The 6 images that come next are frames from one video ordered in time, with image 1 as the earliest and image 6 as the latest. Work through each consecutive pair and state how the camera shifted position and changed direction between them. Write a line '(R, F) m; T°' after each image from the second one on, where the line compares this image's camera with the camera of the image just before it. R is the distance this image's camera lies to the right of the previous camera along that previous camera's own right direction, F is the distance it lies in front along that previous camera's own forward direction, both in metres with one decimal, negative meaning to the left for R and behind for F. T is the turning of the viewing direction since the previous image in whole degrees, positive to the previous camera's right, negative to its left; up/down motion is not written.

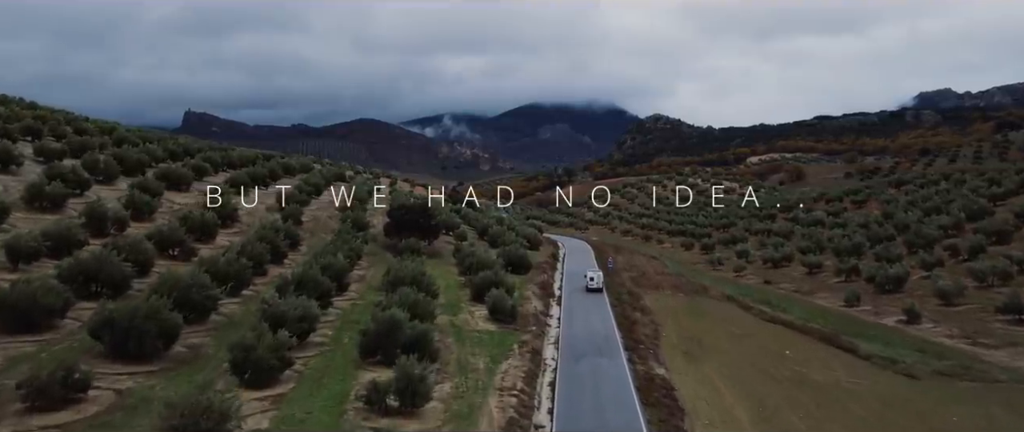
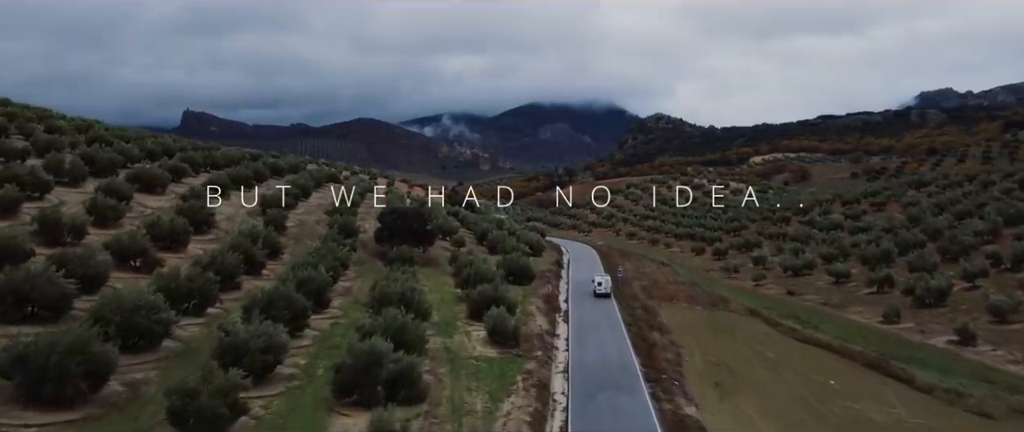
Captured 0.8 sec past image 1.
(-0.1, +2.4) m; 0°
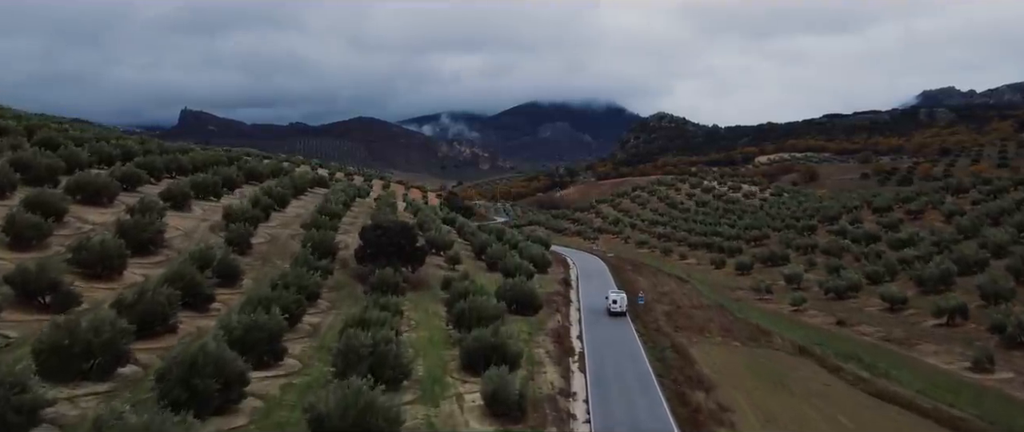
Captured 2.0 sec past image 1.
(-0.1, +4.0) m; 0°
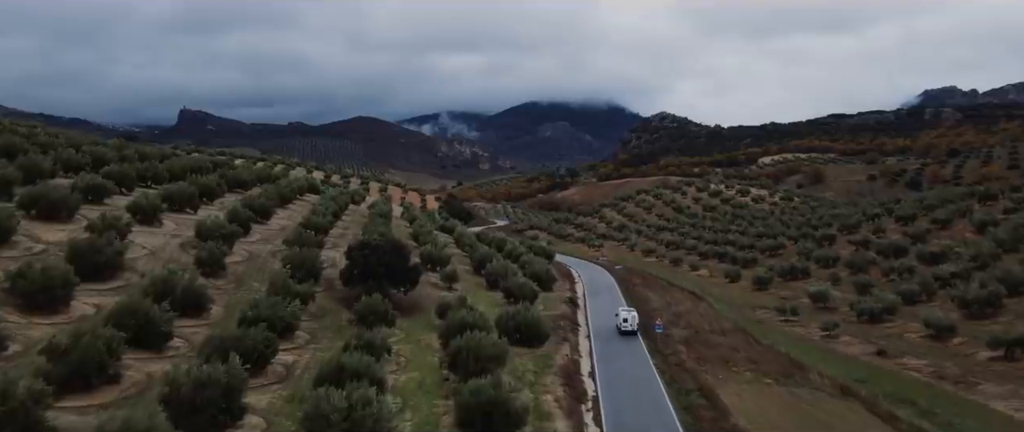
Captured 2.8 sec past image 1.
(-0.1, +2.5) m; 0°
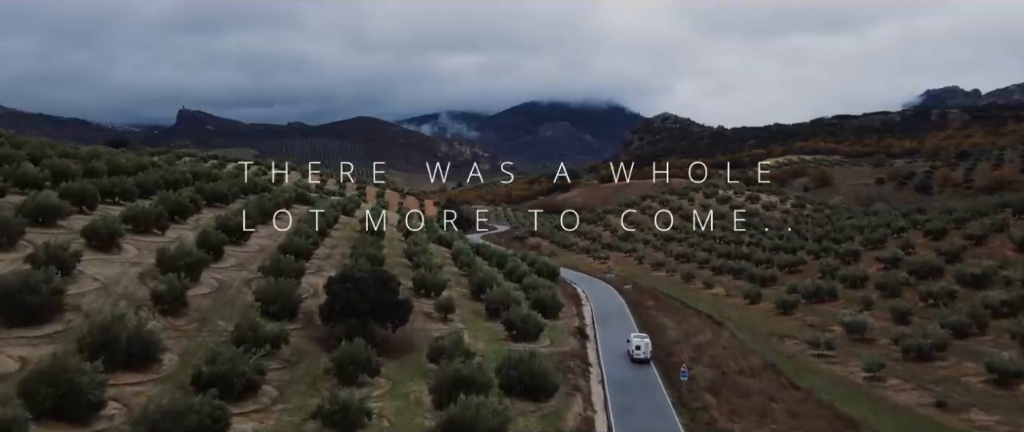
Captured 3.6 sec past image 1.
(-0.1, +2.8) m; 0°
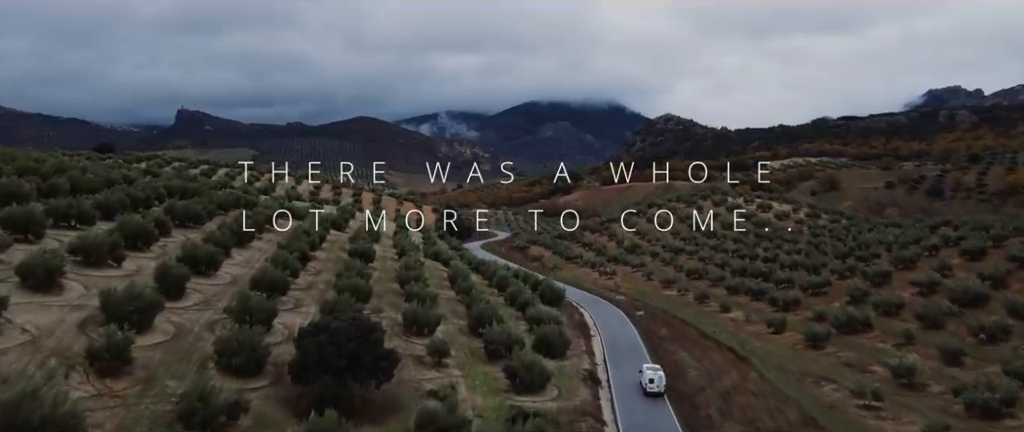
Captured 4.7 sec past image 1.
(-0.1, +3.0) m; 0°
